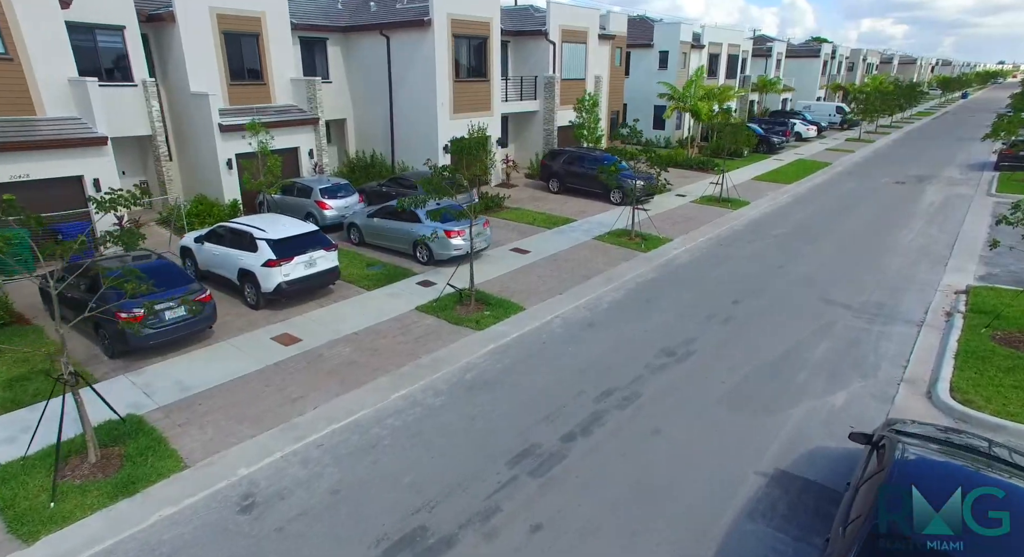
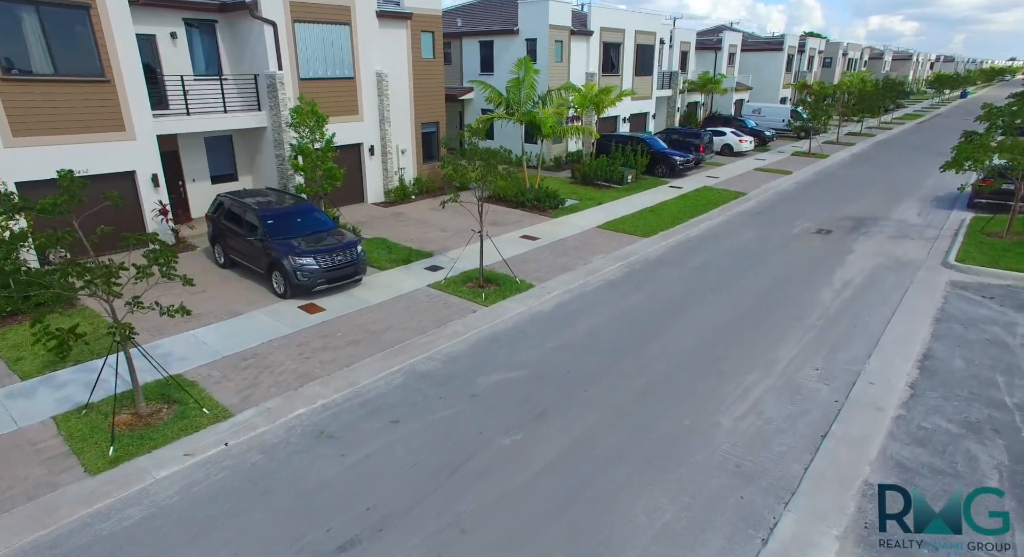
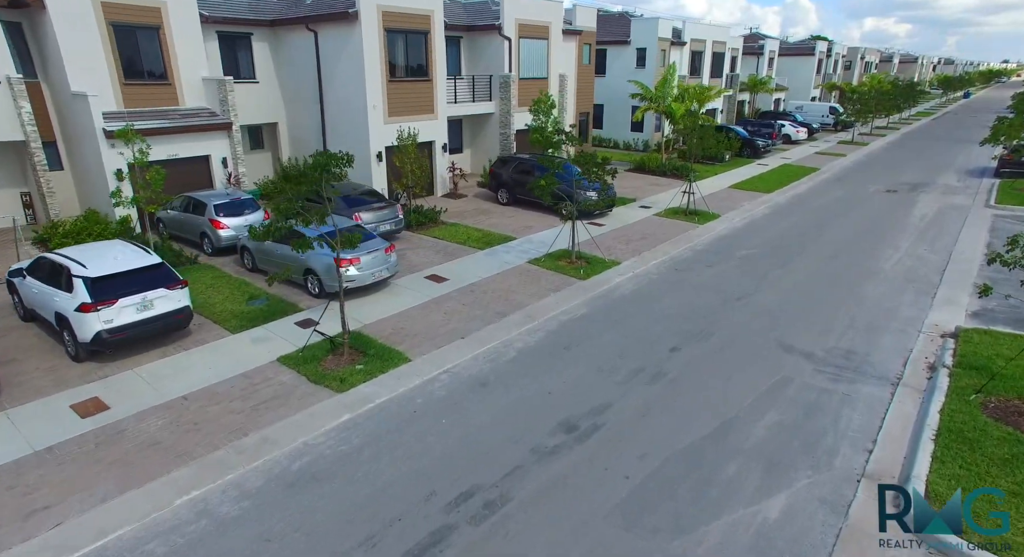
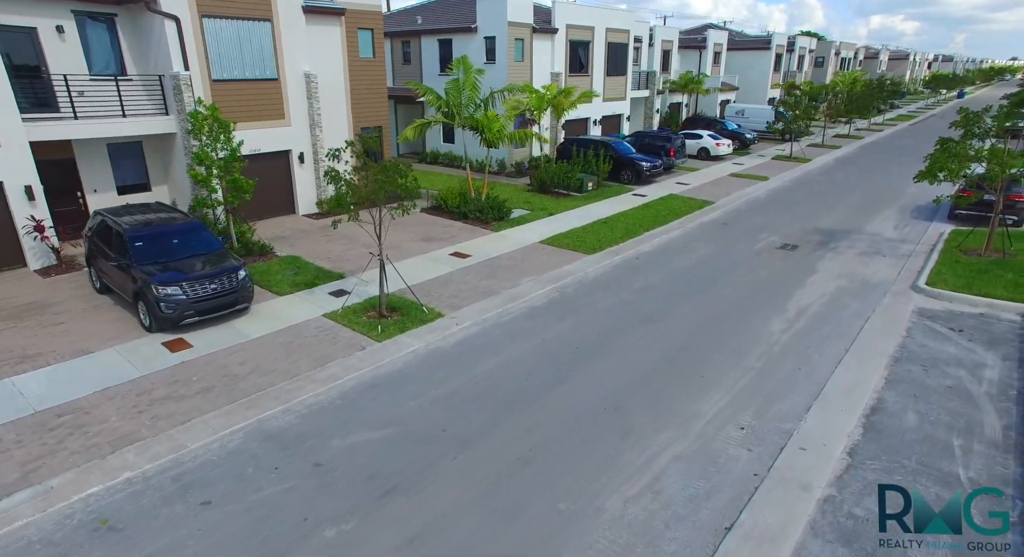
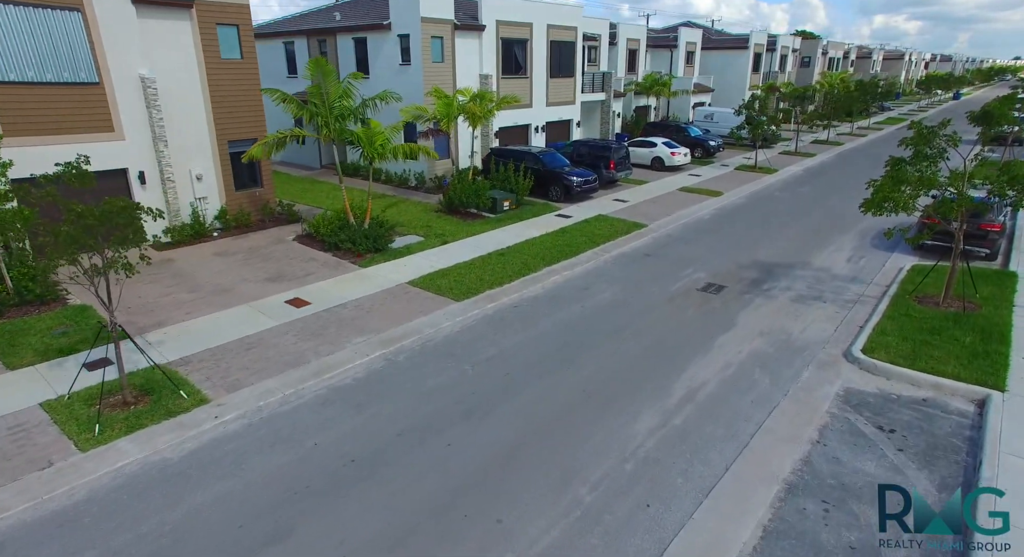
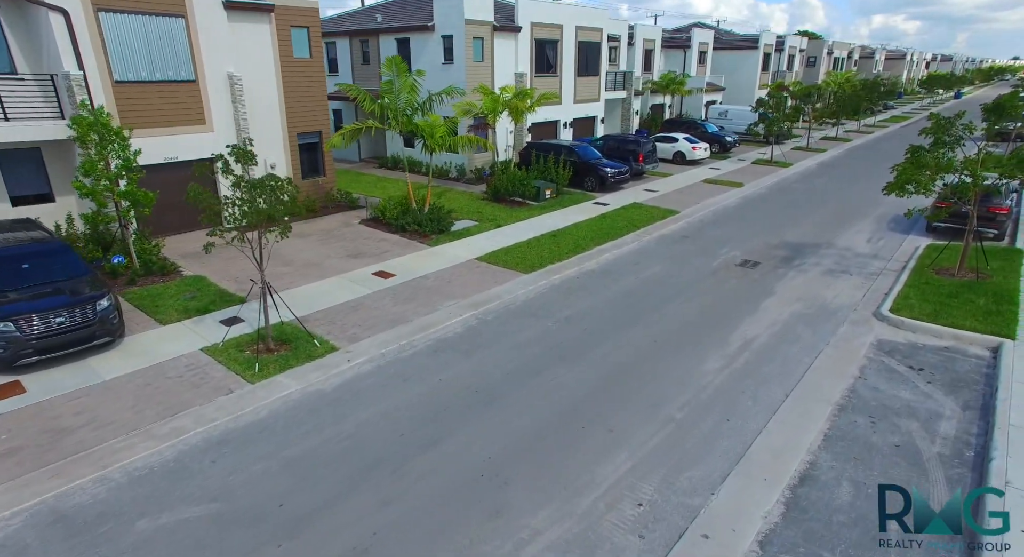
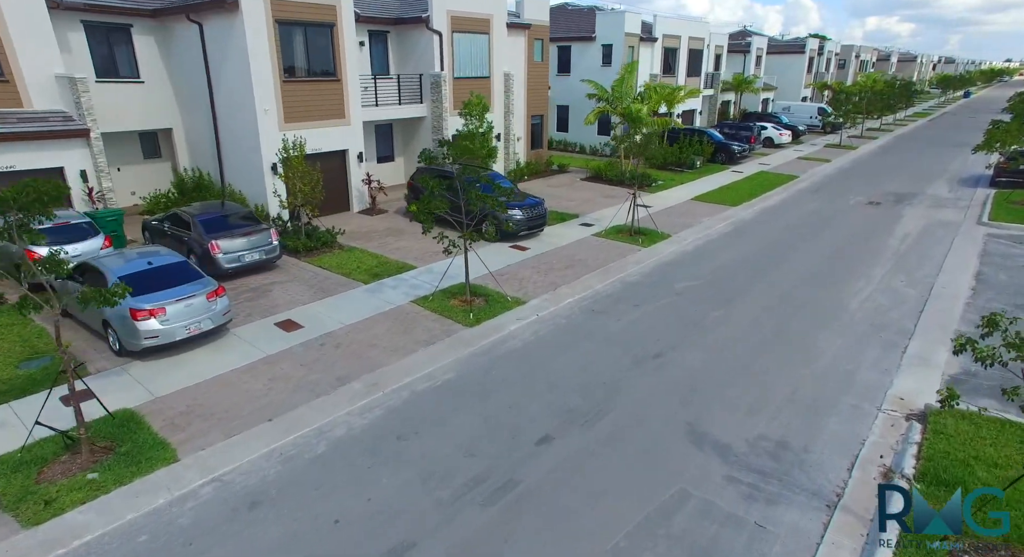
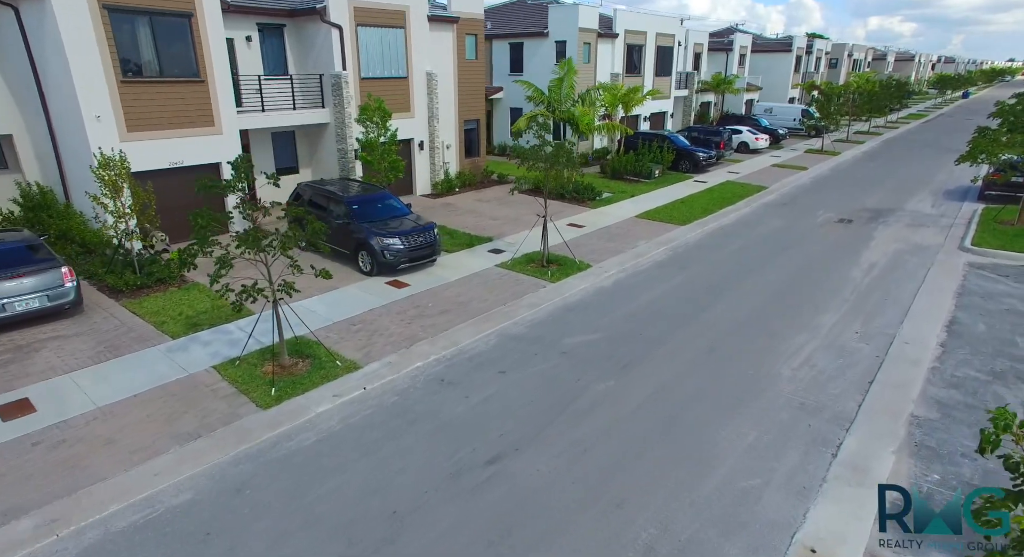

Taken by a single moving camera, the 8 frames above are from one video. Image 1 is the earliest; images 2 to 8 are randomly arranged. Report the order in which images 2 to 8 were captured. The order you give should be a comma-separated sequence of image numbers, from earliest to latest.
3, 7, 8, 2, 4, 6, 5
